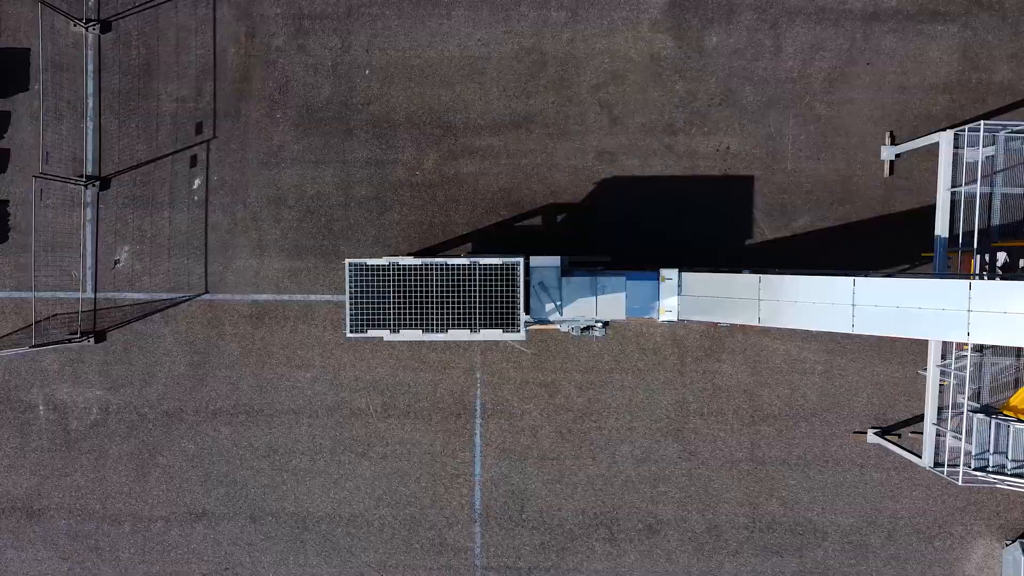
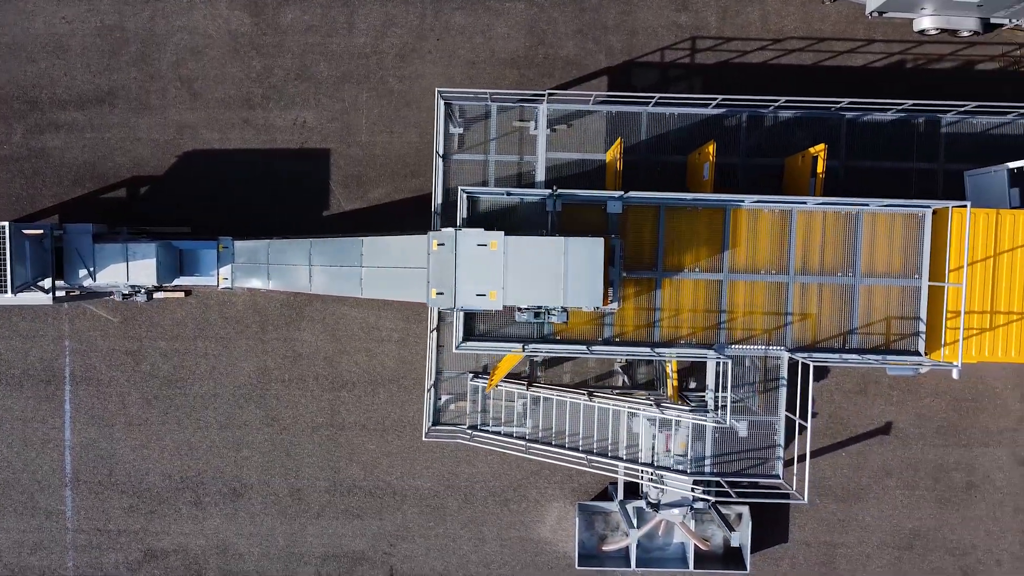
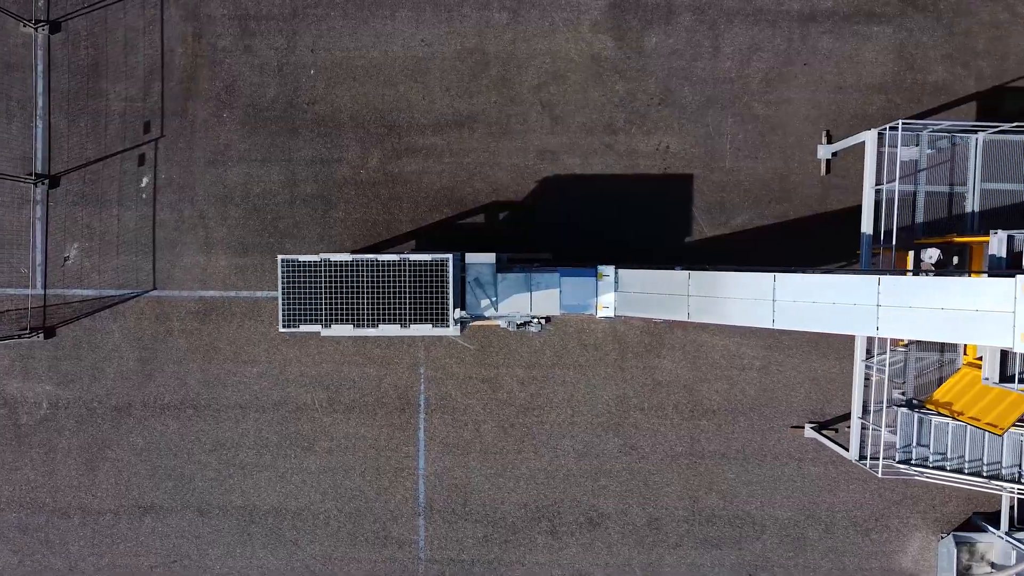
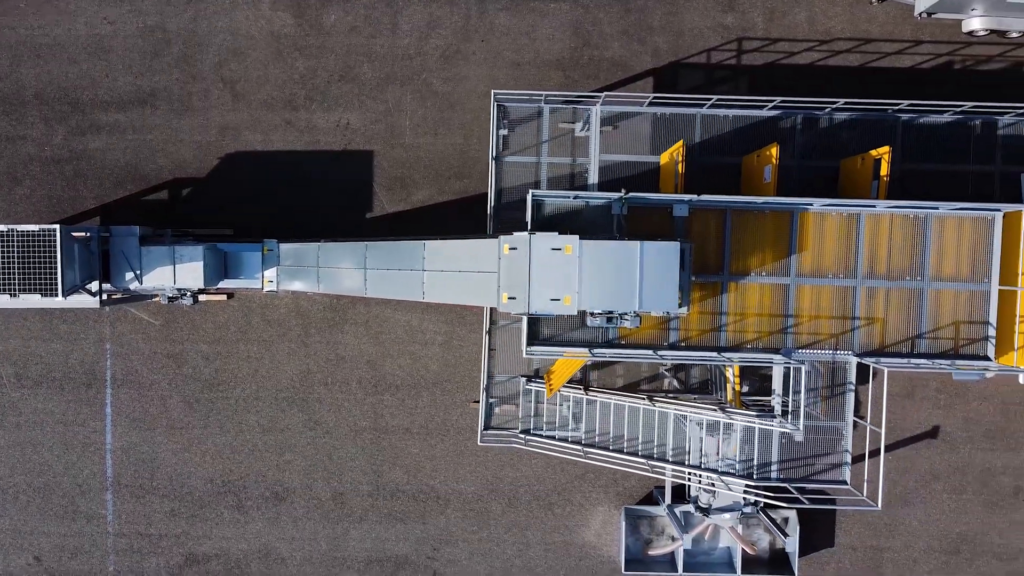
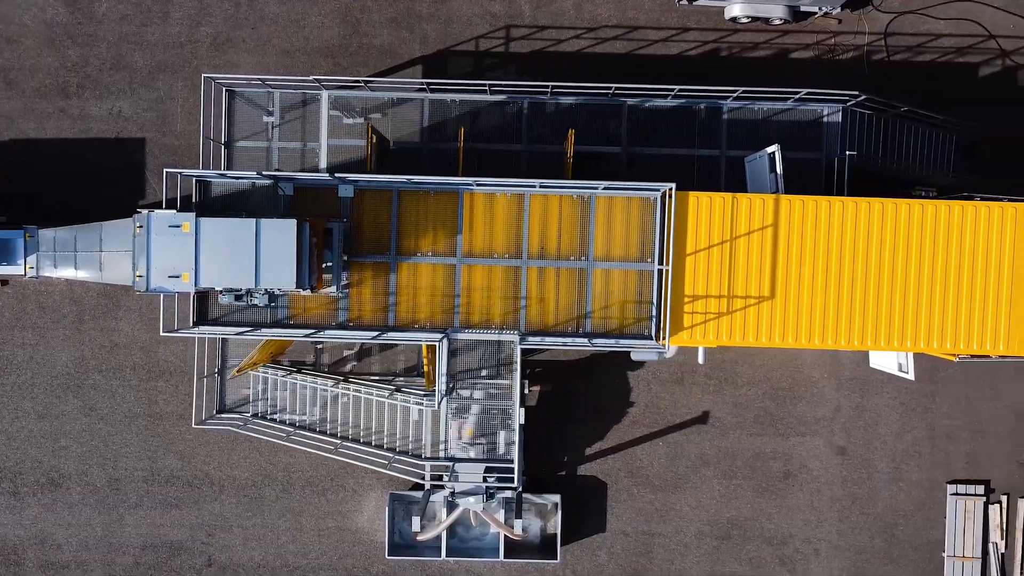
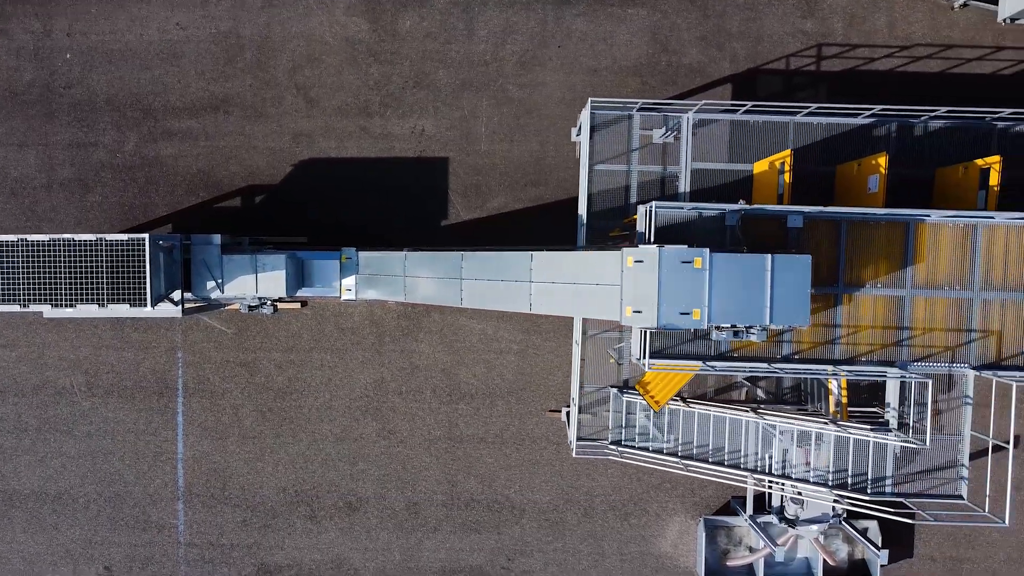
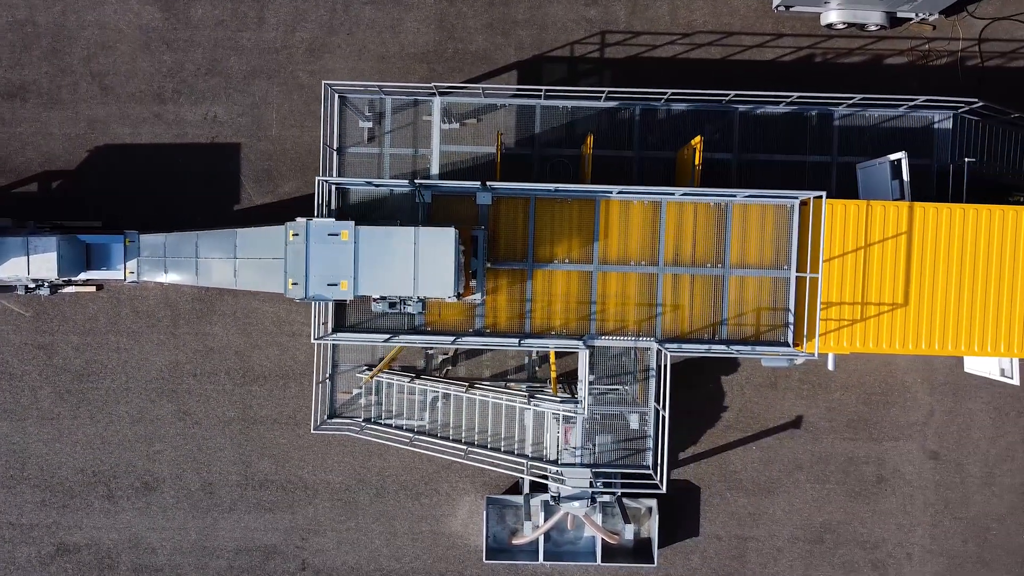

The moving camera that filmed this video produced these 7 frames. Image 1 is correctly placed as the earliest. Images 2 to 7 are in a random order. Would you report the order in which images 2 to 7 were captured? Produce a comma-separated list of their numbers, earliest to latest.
3, 6, 4, 2, 7, 5
